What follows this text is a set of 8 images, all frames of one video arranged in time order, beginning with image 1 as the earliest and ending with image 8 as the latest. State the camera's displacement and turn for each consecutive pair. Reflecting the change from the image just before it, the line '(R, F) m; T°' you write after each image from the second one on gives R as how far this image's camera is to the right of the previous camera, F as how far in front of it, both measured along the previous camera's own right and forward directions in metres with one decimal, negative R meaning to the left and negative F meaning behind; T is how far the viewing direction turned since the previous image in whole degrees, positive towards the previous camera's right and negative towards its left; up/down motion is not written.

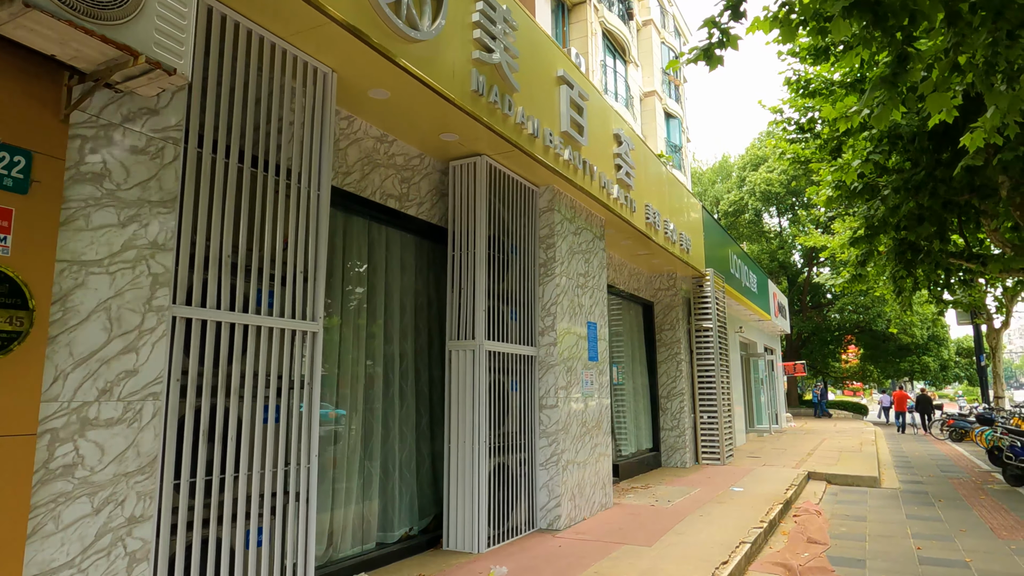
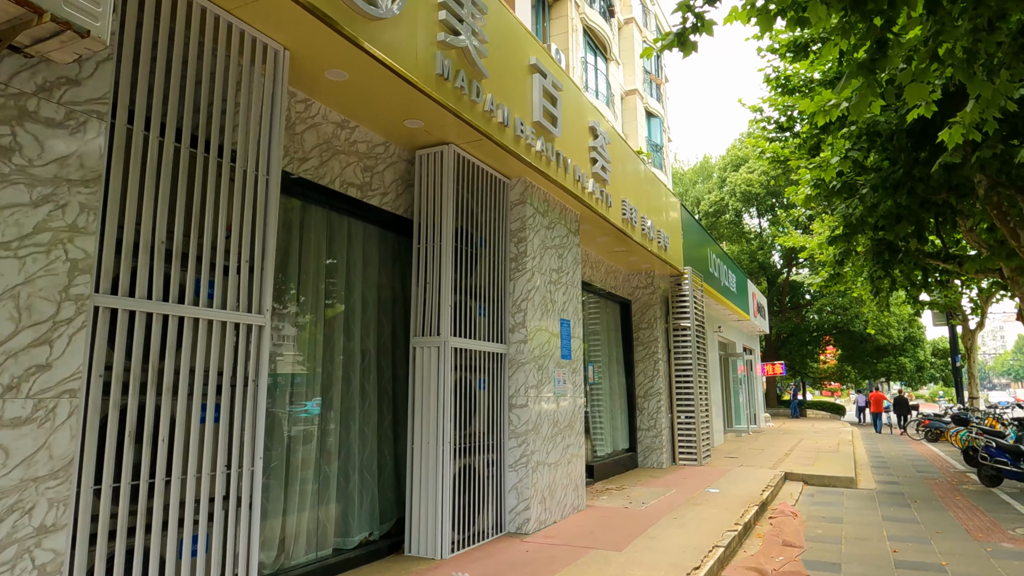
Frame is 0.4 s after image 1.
(+0.1, +0.2) m; +1°
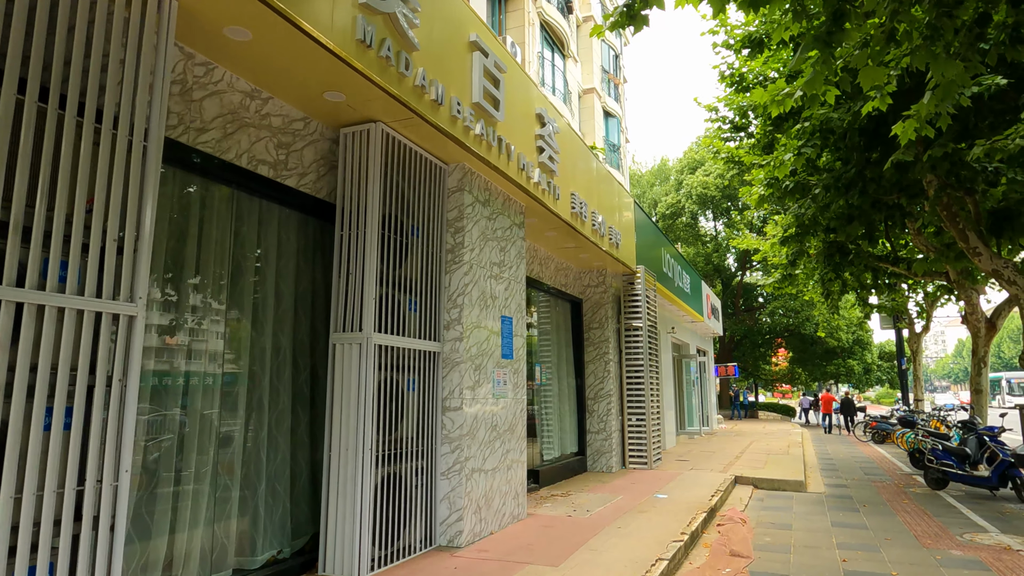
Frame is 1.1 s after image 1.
(+0.2, +0.4) m; +3°
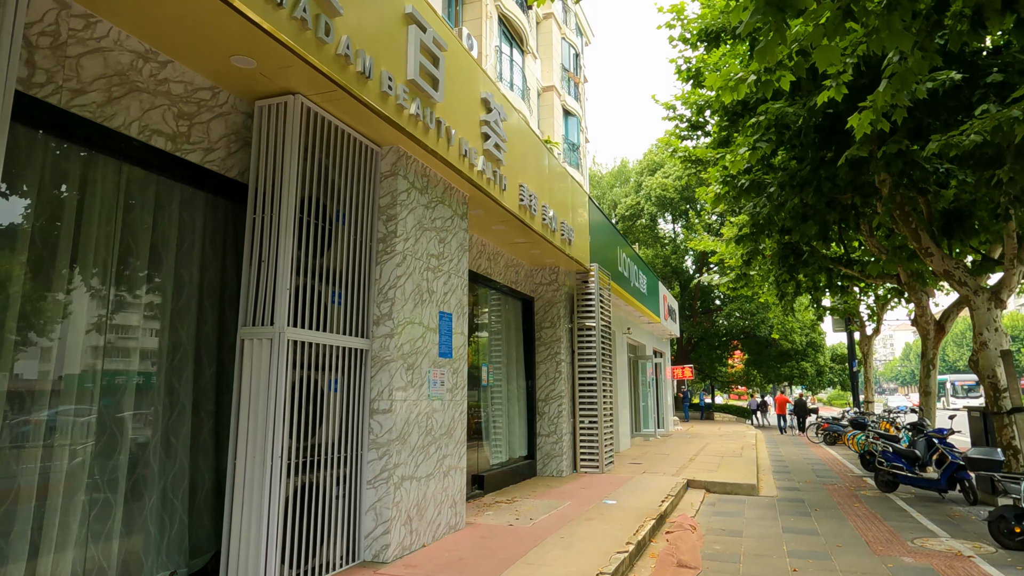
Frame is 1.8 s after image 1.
(+0.2, +0.4) m; +3°
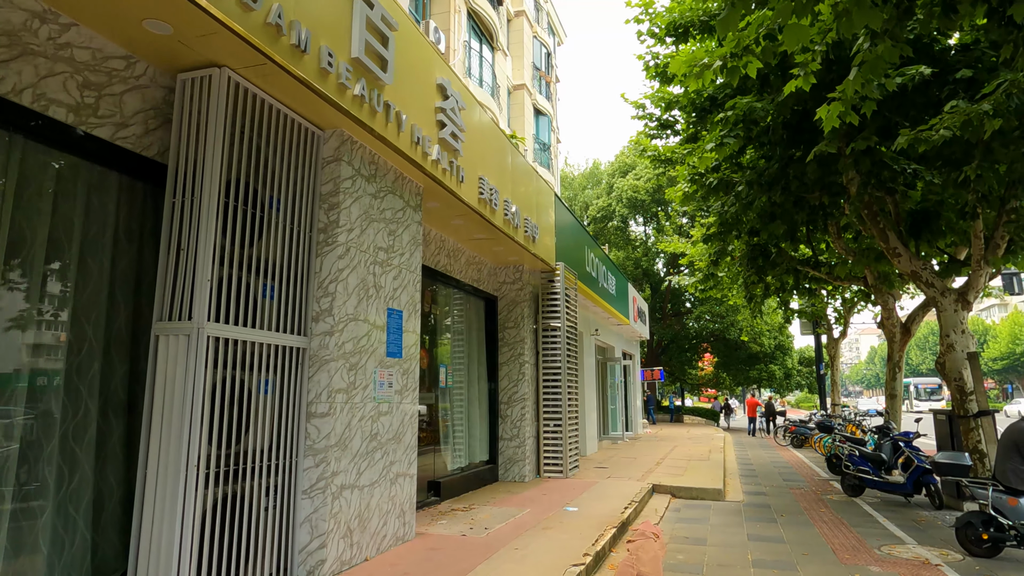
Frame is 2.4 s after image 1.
(+0.2, +0.3) m; +2°
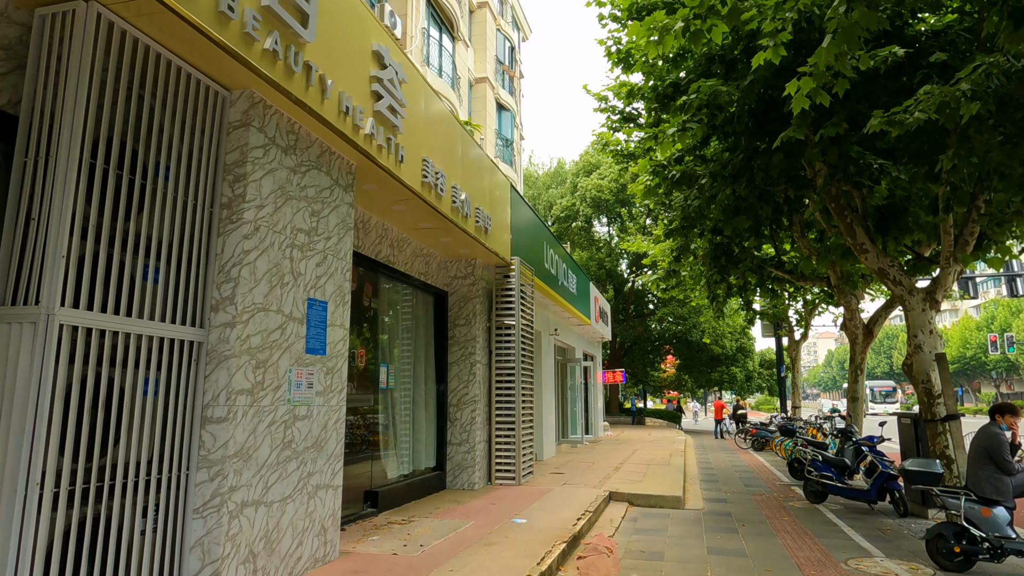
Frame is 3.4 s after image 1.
(+0.2, +0.6) m; +3°
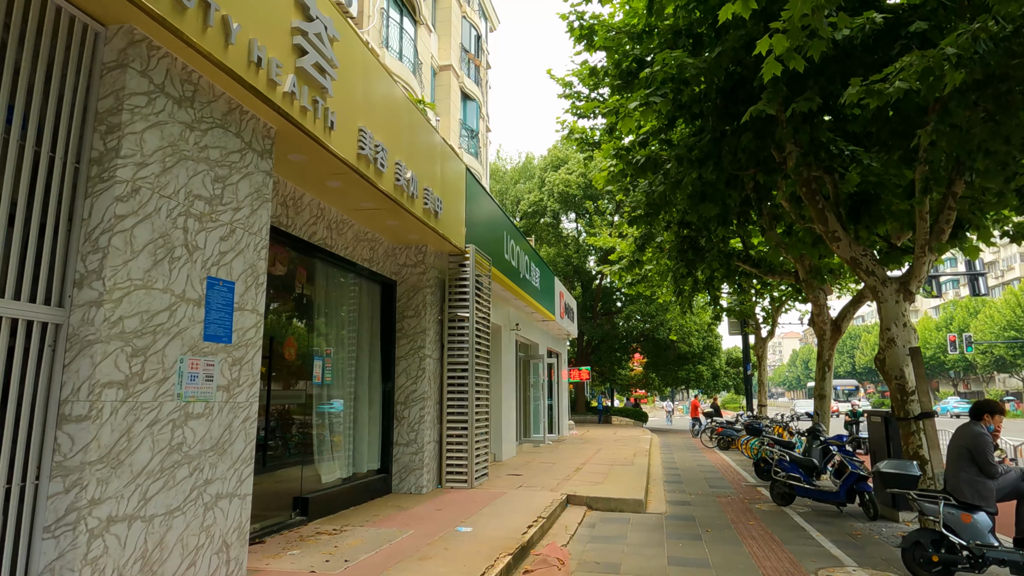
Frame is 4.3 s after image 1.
(+0.2, +0.6) m; +3°
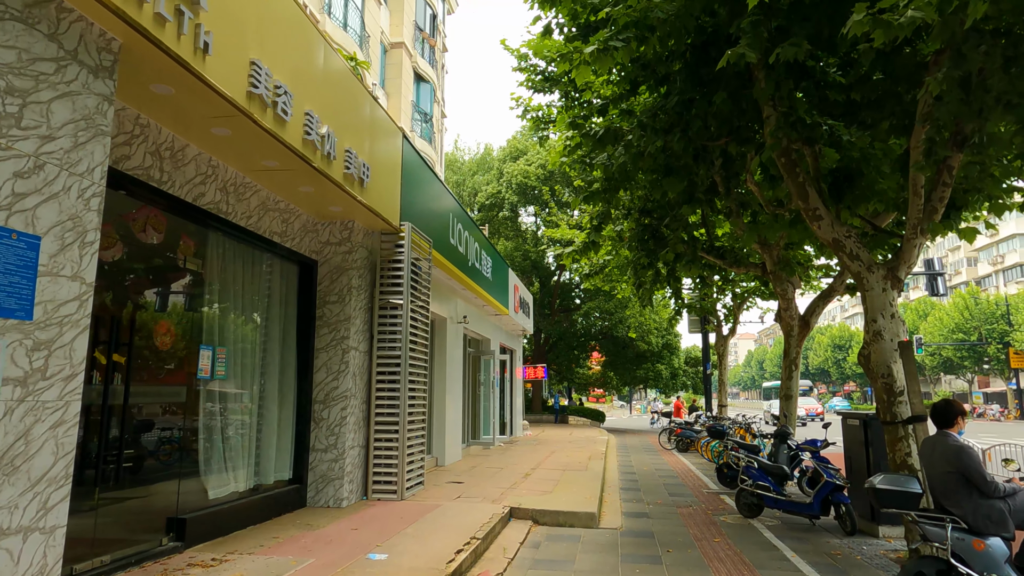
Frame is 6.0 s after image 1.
(+0.2, +1.0) m; +3°
